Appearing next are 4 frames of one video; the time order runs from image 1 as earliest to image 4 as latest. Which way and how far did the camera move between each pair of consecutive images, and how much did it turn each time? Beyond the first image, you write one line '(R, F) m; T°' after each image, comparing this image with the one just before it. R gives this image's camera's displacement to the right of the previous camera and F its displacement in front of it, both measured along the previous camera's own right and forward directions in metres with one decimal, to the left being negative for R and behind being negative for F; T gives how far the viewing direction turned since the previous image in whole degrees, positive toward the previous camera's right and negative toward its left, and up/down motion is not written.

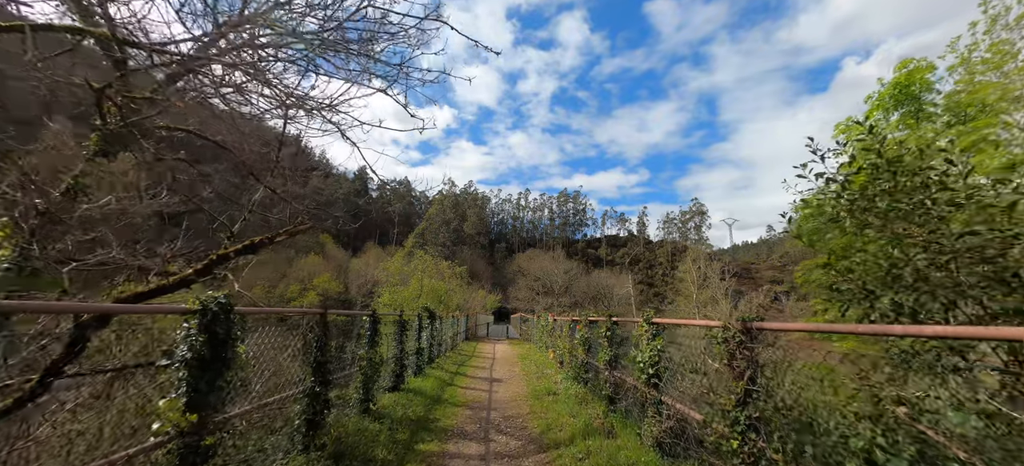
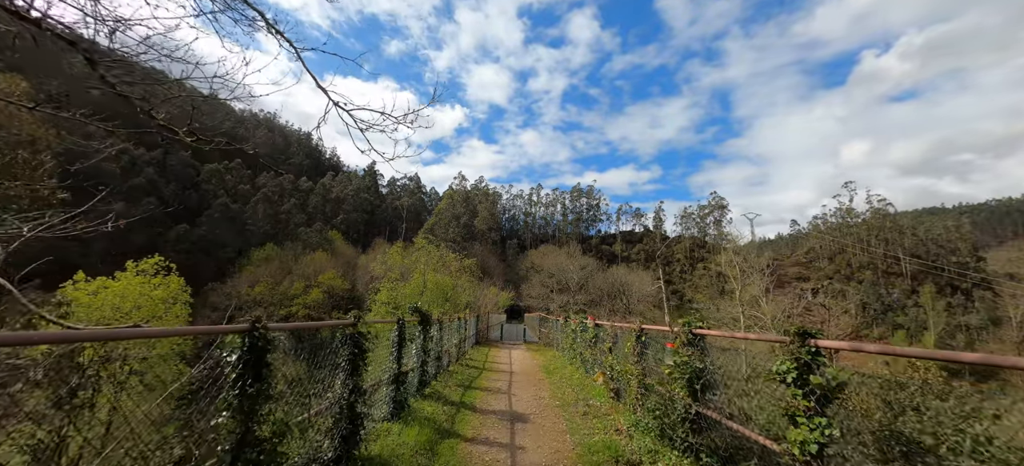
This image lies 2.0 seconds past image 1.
(-0.1, +1.2) m; -2°
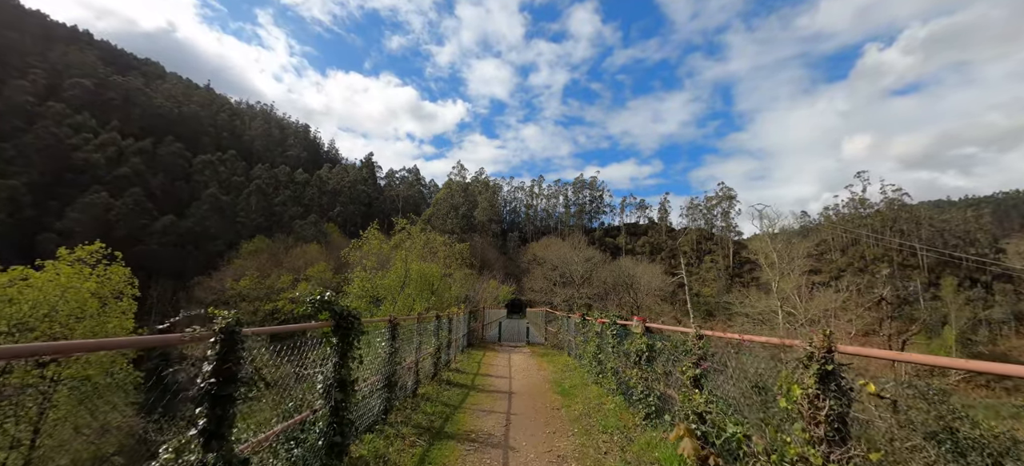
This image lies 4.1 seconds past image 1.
(0.0, +1.2) m; 0°
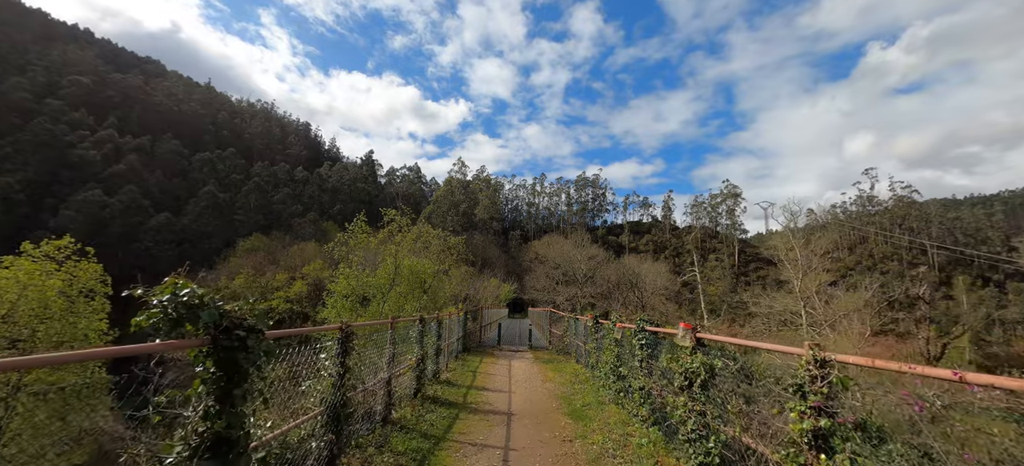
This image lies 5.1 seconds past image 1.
(0.0, +0.6) m; 0°
